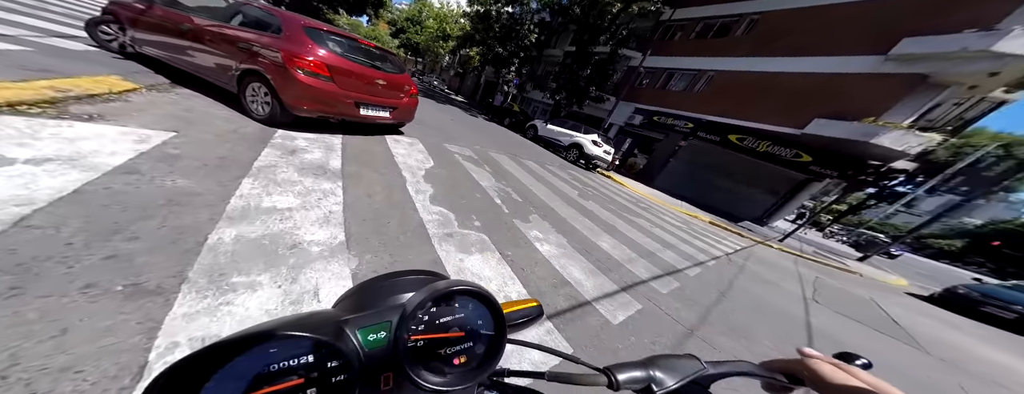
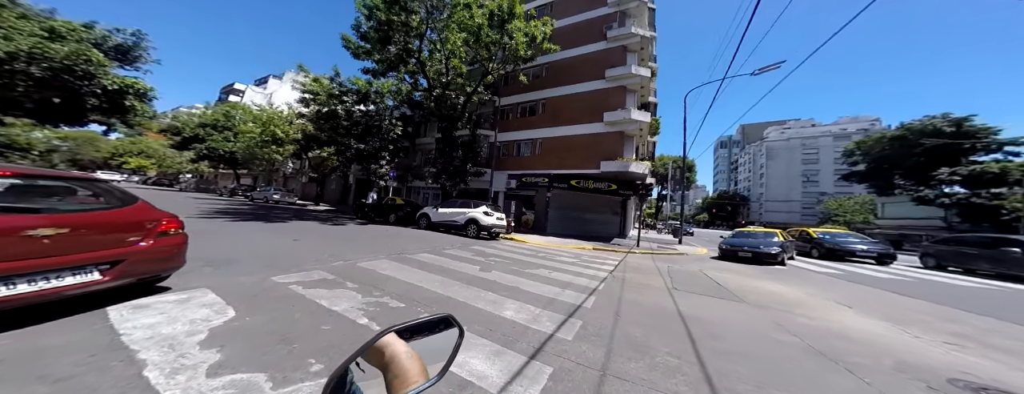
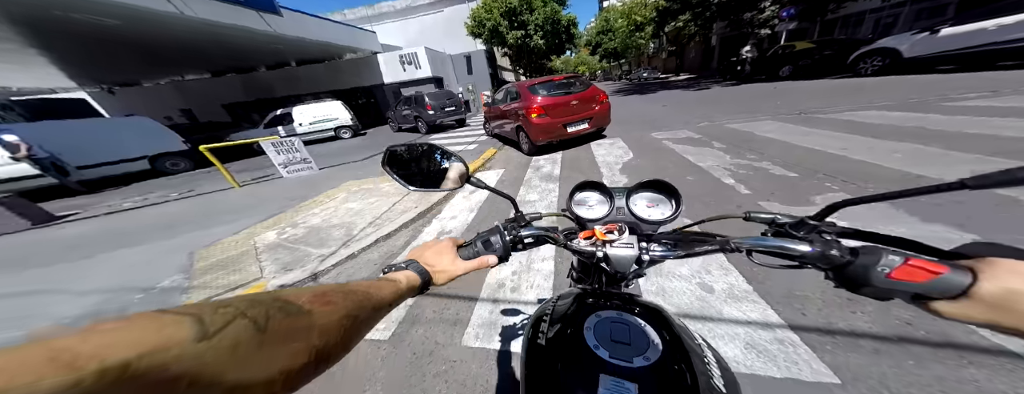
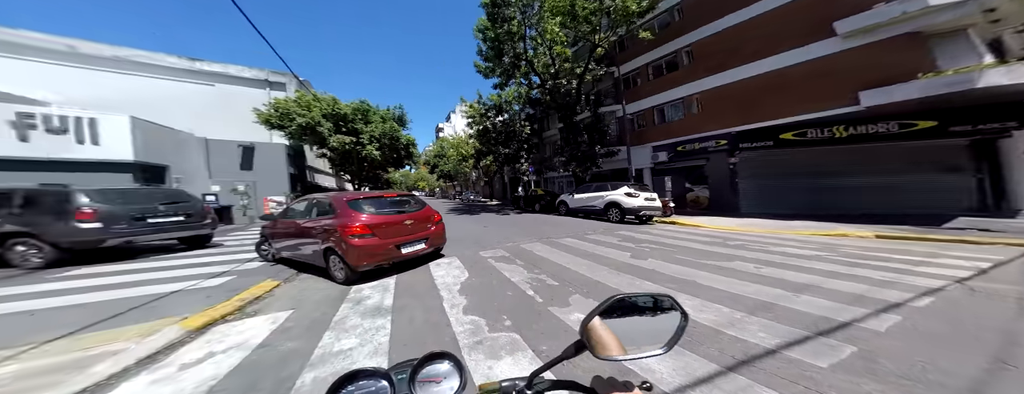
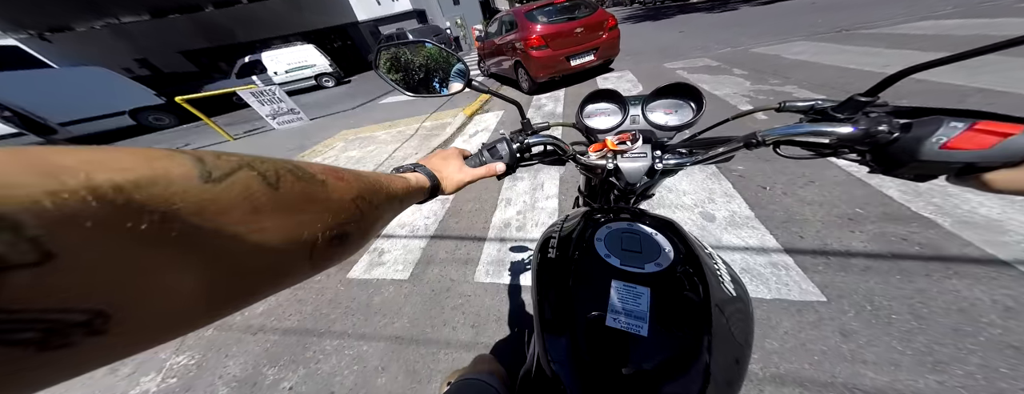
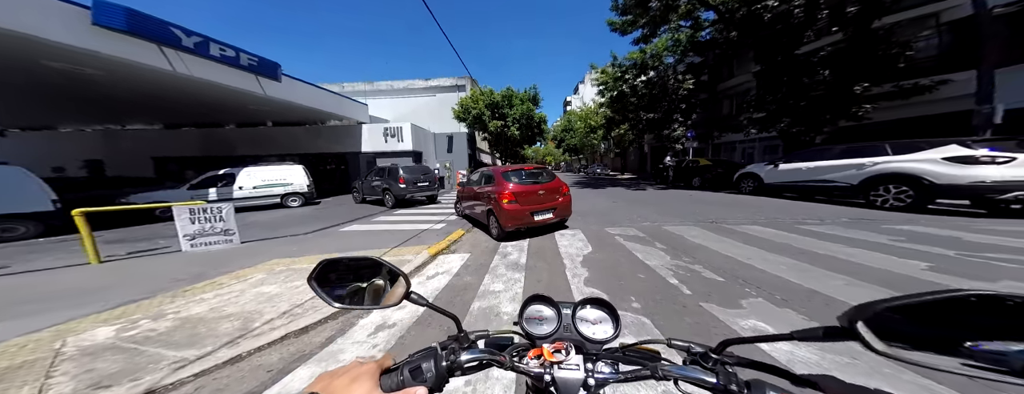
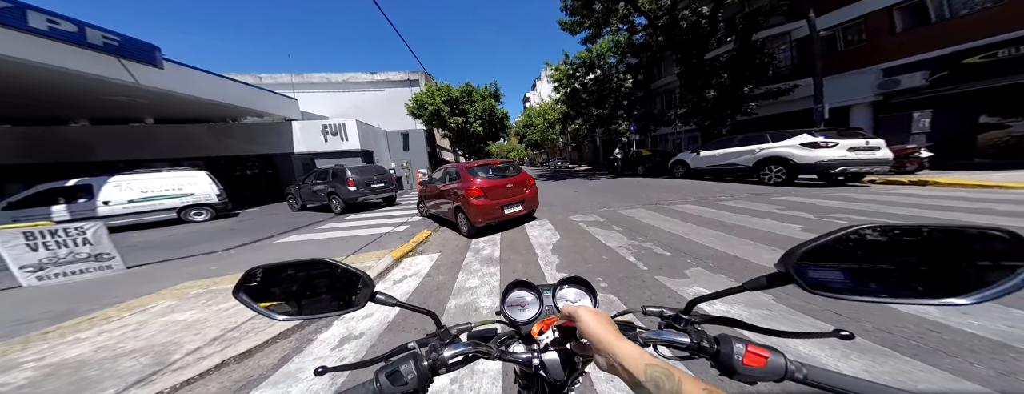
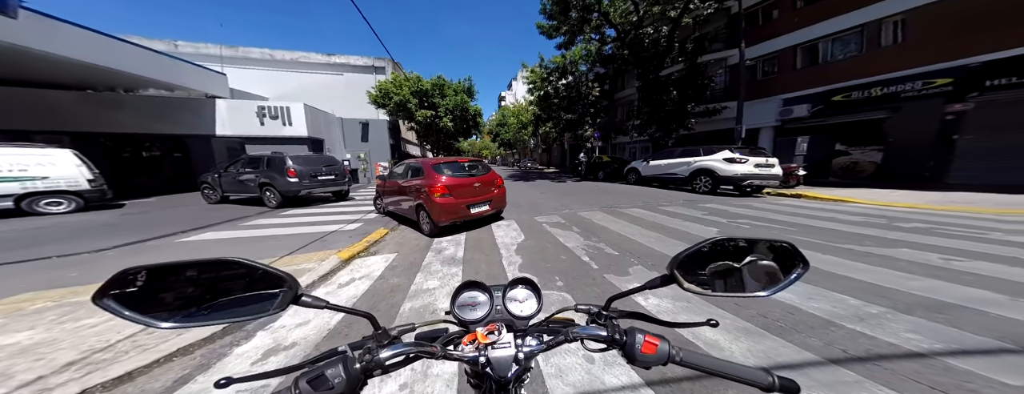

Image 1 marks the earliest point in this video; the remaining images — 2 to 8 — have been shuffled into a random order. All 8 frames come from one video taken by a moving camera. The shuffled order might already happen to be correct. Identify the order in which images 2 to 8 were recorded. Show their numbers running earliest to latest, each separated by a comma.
2, 4, 3, 5, 6, 8, 7
